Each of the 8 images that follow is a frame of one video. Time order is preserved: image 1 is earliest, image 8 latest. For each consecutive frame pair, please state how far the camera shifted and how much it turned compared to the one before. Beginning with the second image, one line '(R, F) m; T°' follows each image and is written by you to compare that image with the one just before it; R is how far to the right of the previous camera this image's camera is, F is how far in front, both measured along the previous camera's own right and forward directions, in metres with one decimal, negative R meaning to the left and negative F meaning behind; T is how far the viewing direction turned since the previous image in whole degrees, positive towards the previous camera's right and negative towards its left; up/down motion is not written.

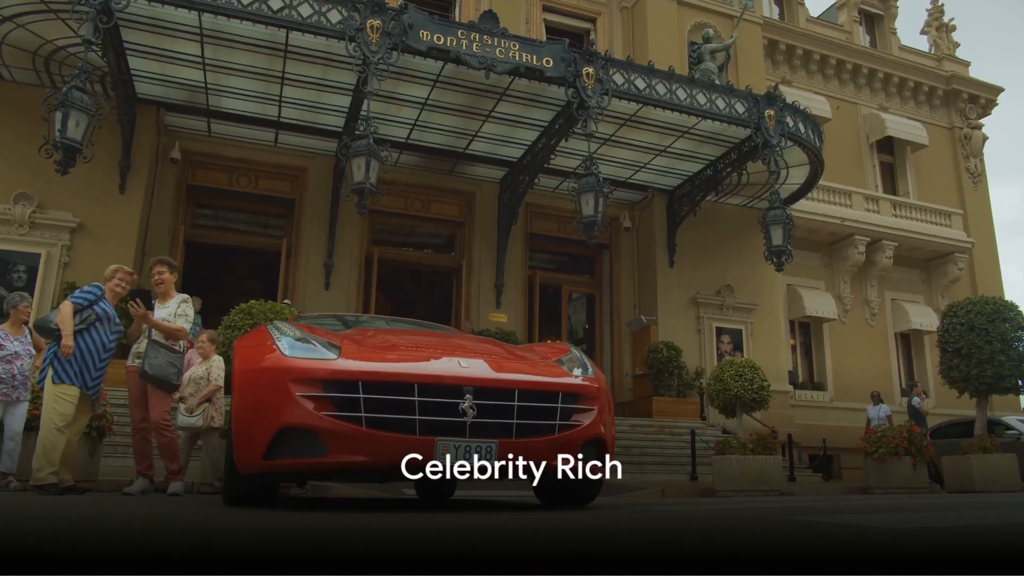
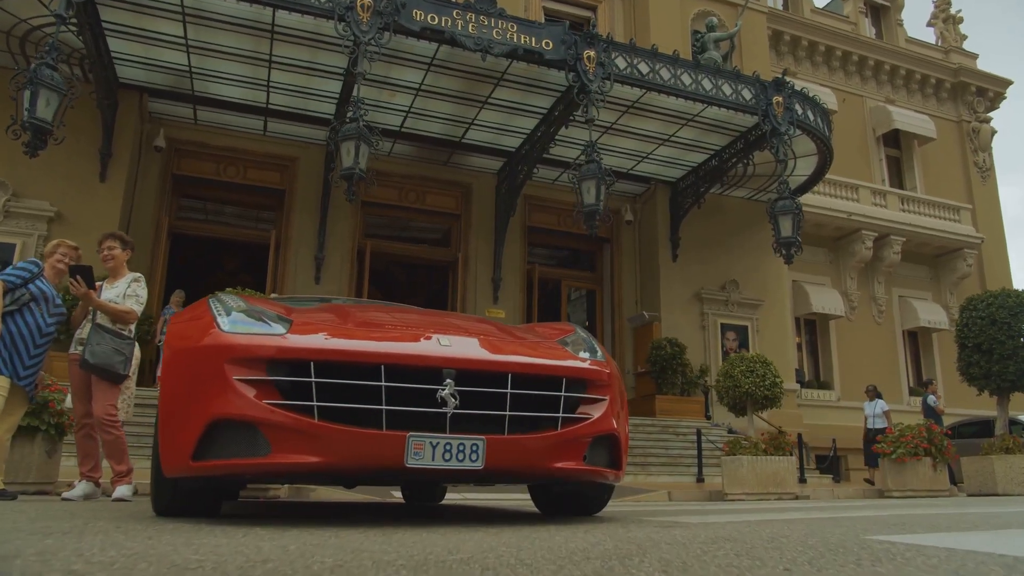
(0.0, +0.5) m; 0°
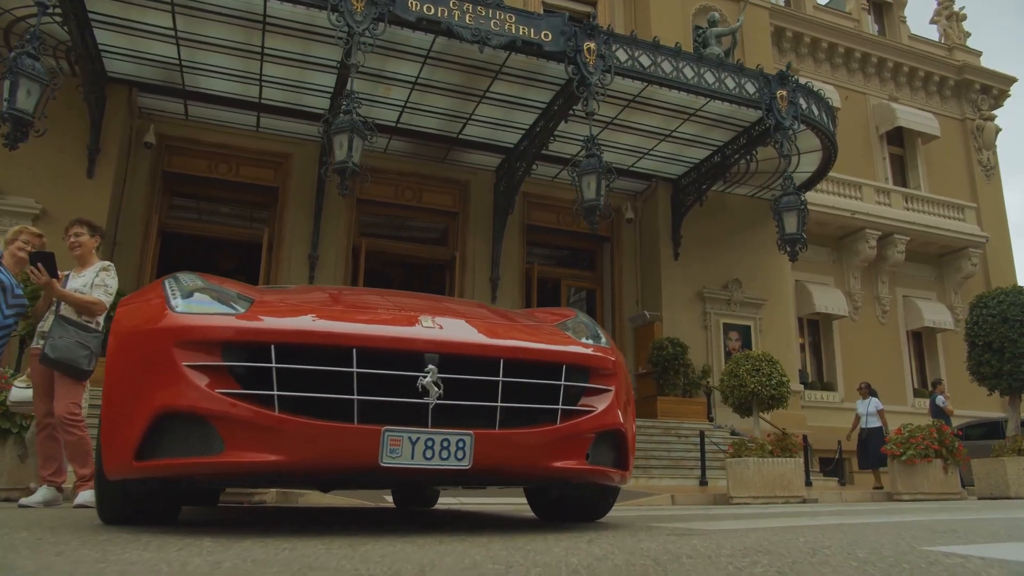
(0.0, +0.3) m; 0°
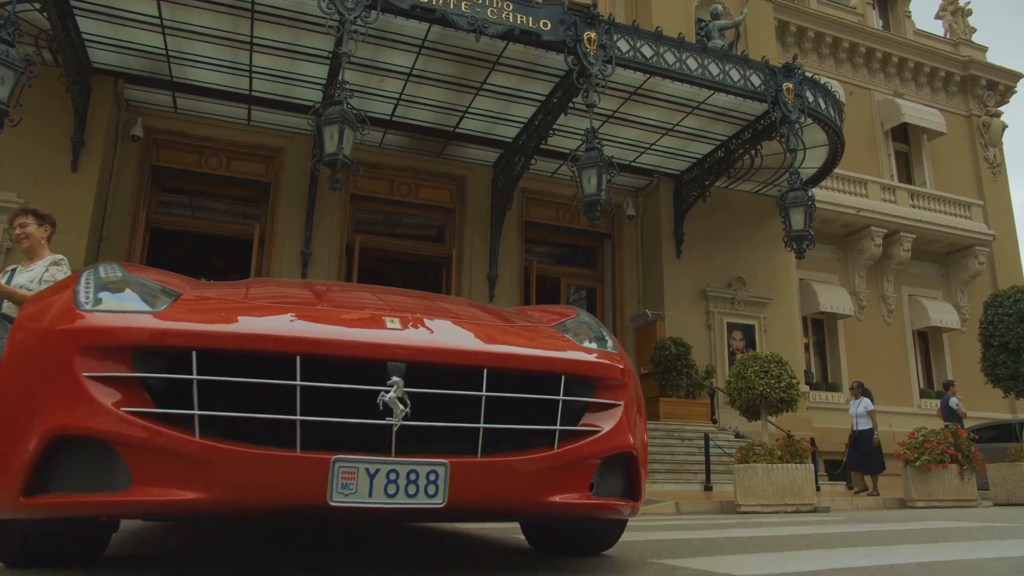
(0.0, +0.4) m; 0°
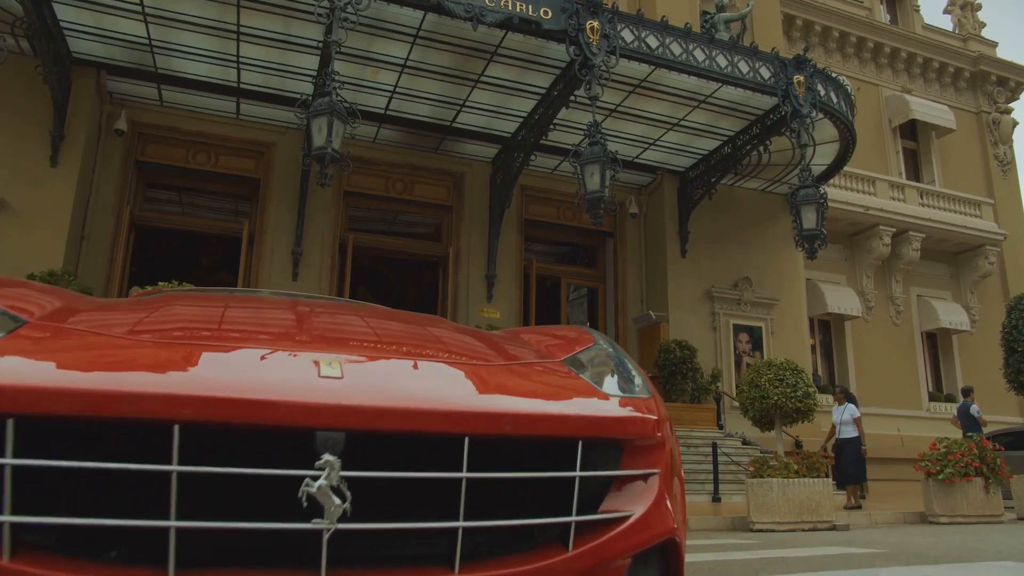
(0.0, +0.5) m; 0°
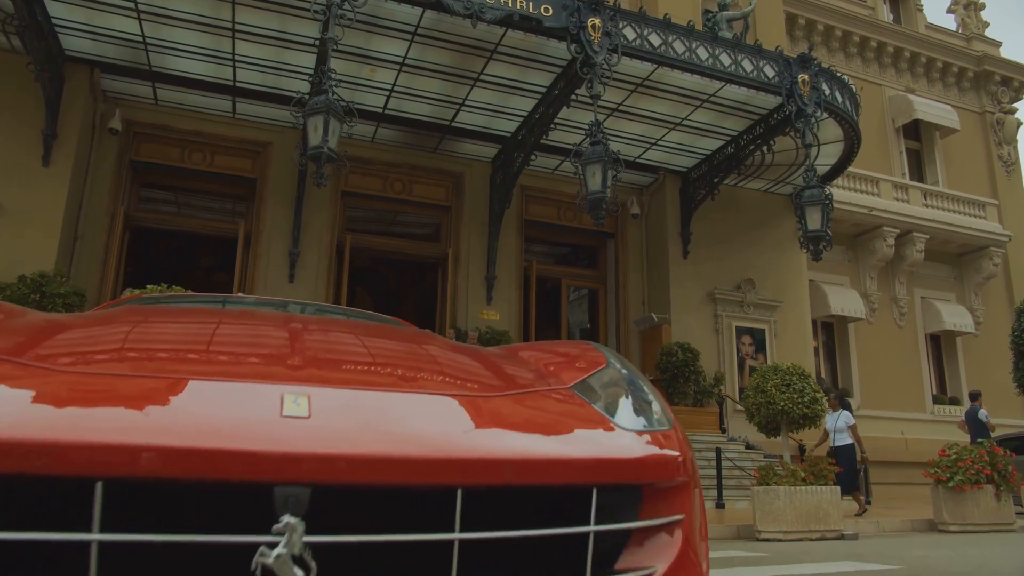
(0.0, +0.2) m; 0°
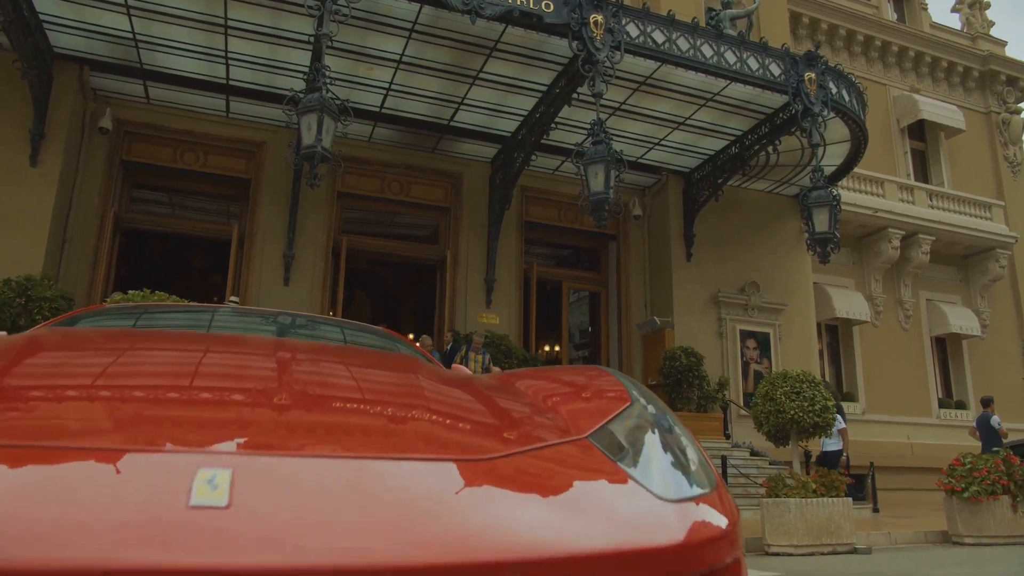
(0.0, +0.3) m; 0°
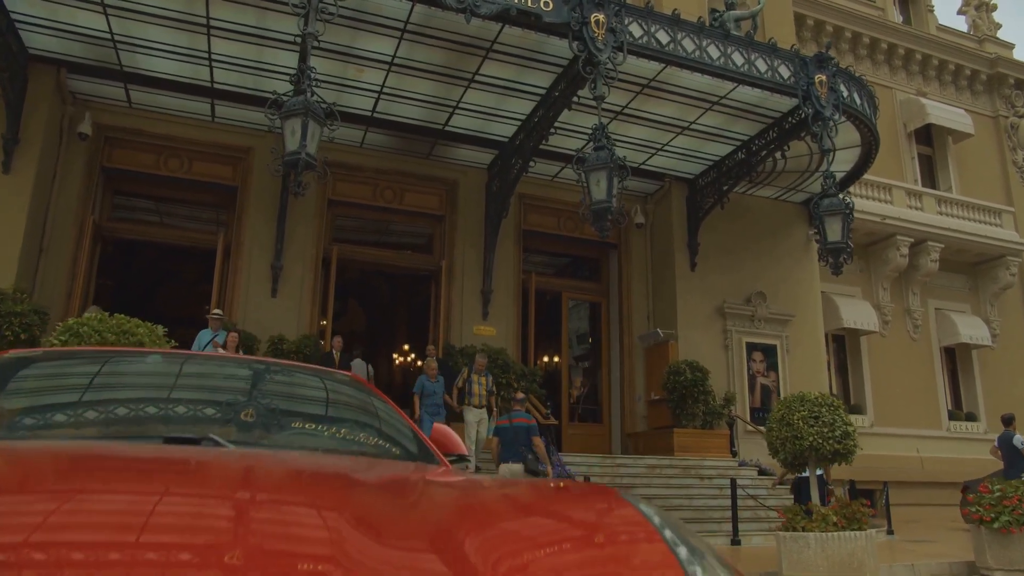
(0.0, +0.5) m; 0°
